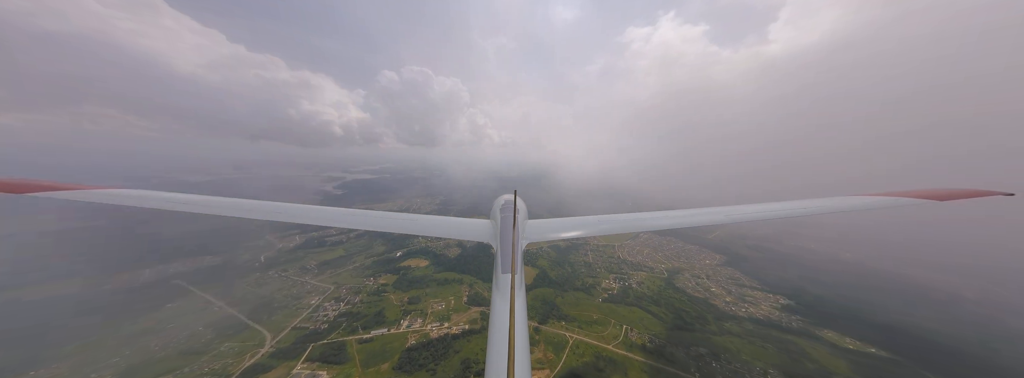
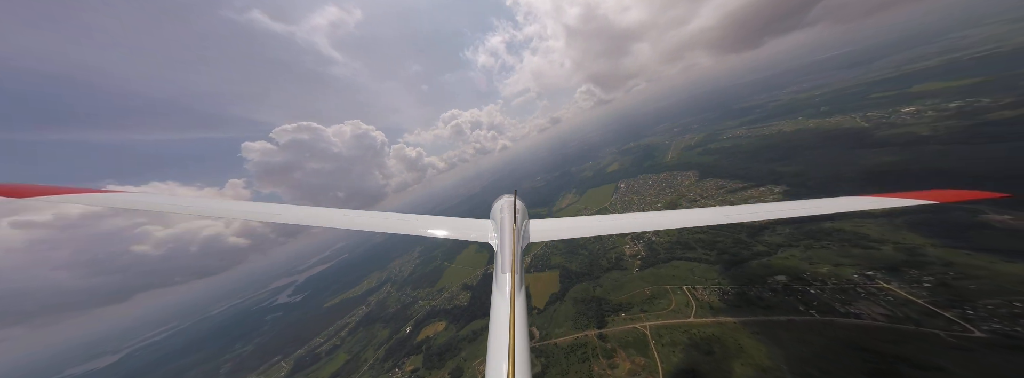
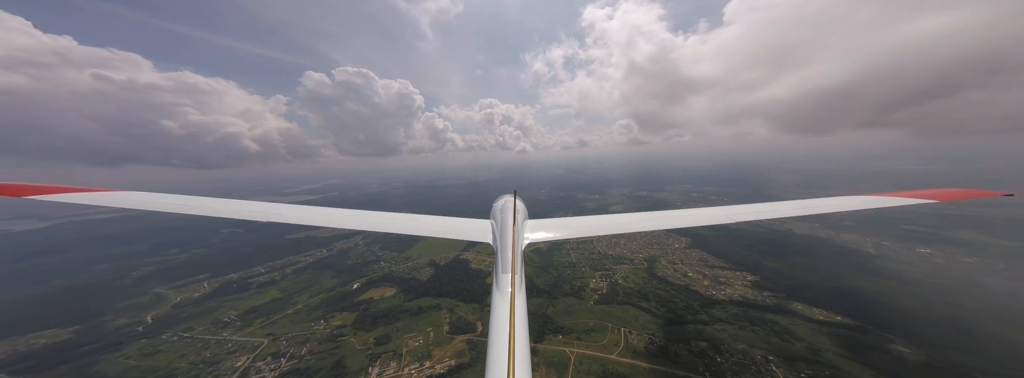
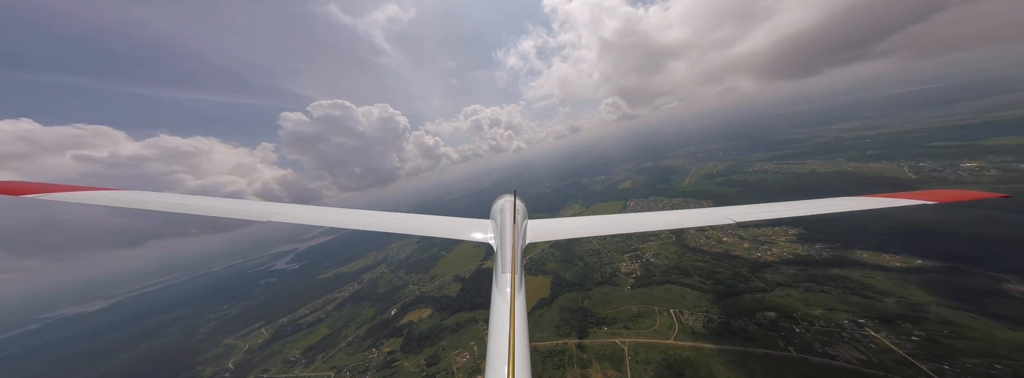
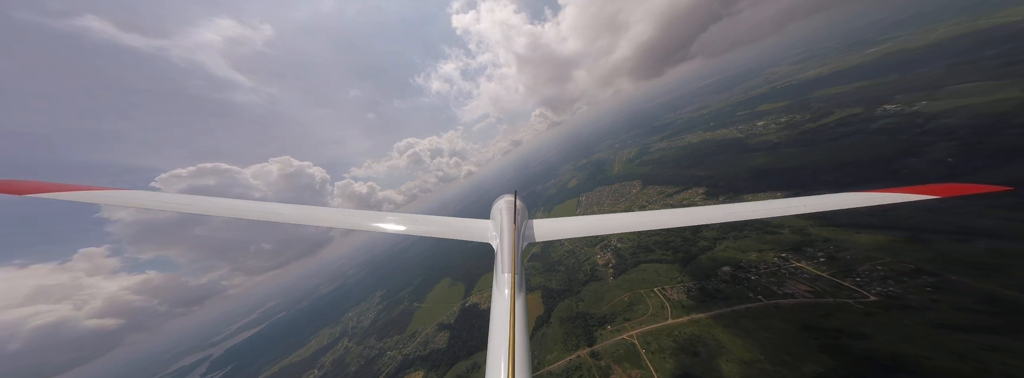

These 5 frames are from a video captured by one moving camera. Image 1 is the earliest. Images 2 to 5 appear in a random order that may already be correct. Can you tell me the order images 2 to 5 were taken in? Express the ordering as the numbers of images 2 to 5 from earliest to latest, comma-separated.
3, 4, 2, 5
